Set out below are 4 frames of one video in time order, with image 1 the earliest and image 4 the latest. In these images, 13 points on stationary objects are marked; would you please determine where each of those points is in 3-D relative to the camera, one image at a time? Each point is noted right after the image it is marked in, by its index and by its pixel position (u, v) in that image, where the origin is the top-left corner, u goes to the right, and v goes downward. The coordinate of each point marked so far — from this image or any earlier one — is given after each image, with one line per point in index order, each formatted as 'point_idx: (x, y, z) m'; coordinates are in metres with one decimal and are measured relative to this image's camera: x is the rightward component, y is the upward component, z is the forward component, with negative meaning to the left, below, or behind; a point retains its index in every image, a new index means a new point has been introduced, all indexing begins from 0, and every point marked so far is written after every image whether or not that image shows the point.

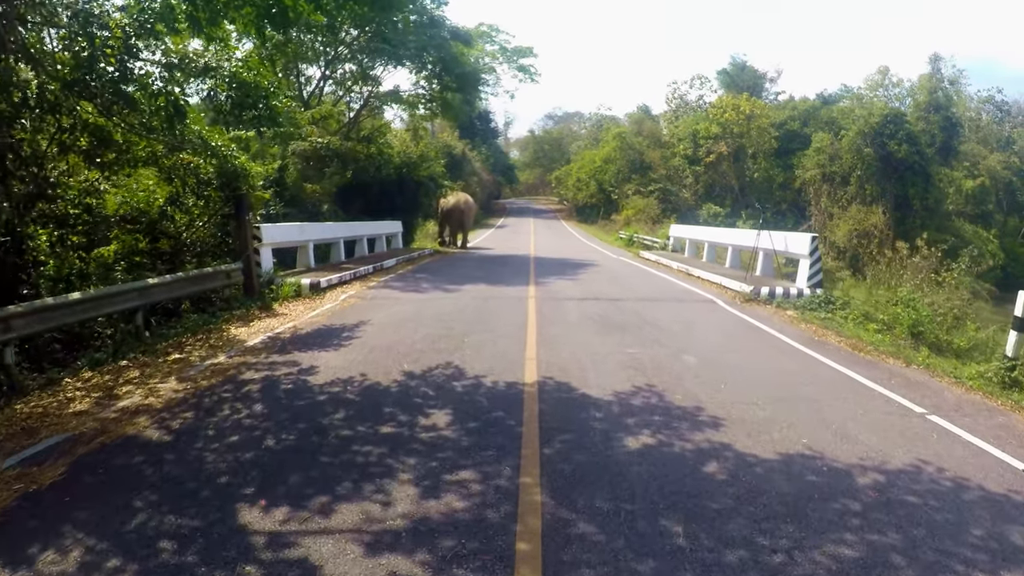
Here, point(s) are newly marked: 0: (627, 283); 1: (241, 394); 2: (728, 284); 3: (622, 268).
0: (+2.2, +0.1, +15.0) m
1: (-2.3, -0.9, +6.9) m
2: (+4.3, +0.1, +15.8) m
3: (+2.7, +0.5, +19.8) m
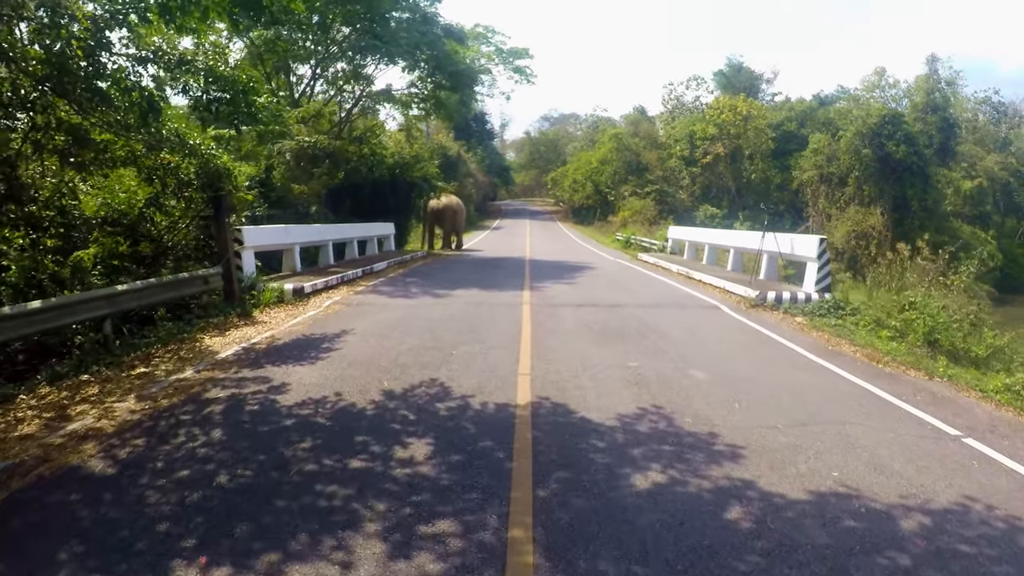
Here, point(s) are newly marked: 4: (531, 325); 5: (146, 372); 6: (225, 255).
0: (+2.1, 0.0, +14.4) m
1: (-2.4, -1.0, +6.2) m
2: (+4.1, 0.0, +15.1) m
3: (+2.6, +0.4, +19.2) m
4: (+0.2, -0.4, +9.4) m
5: (-3.9, -0.9, +8.5) m
6: (-4.5, +0.5, +12.6) m
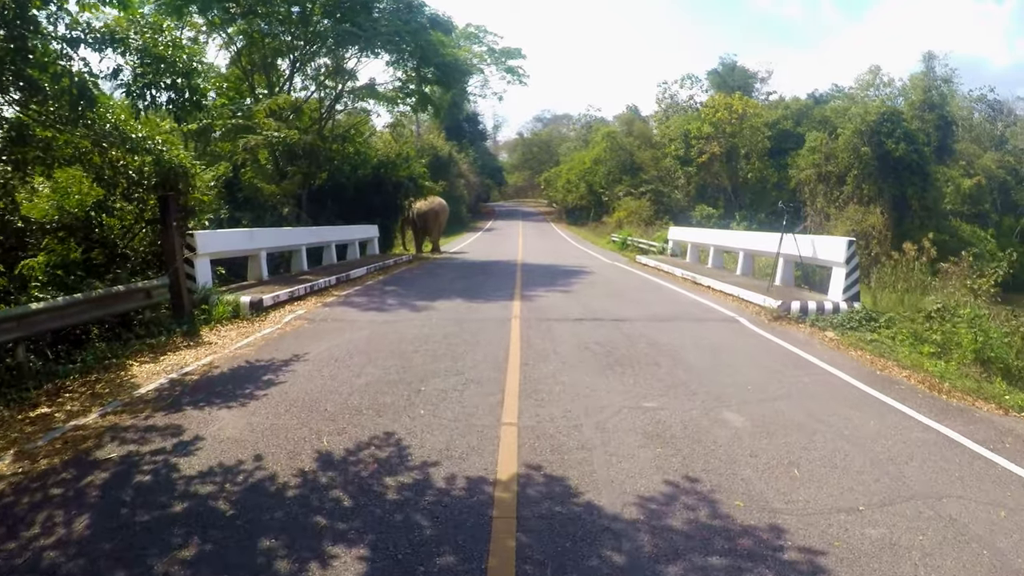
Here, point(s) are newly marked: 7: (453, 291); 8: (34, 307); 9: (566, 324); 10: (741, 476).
0: (+1.9, -0.1, +12.8) m
1: (-2.5, -1.2, +4.6) m
2: (+4.0, -0.1, +13.6) m
3: (+2.4, +0.2, +17.6) m
4: (+0.1, -0.6, +7.8) m
5: (-4.0, -1.1, +6.9) m
6: (-4.6, +0.3, +11.0) m
7: (-1.0, -0.1, +13.4) m
8: (-5.2, -0.2, +8.6) m
9: (+0.6, -0.4, +9.4) m
10: (+1.2, -1.0, +4.4) m
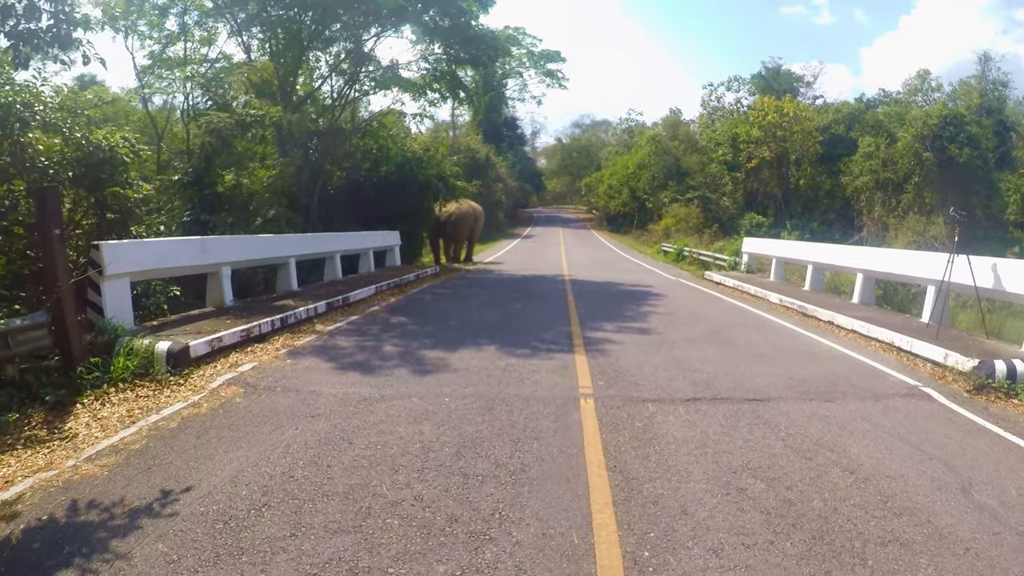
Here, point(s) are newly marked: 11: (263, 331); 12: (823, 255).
0: (+2.5, -0.6, +8.8) m
1: (-2.3, -1.5, +0.8) m
2: (+4.6, -0.7, +9.5) m
3: (+3.2, -0.3, +13.6) m
4: (+0.5, -1.0, +3.9) m
5: (-3.7, -1.4, +3.2) m
6: (-4.1, 0.0, +7.3) m
7: (-0.3, -0.5, +9.6) m
8: (-4.7, -0.5, +5.0) m
9: (+1.1, -0.9, +5.5) m
10: (+1.5, -1.4, +0.4) m
11: (-2.9, -0.5, +9.4) m
12: (+5.8, +0.6, +15.1) m
